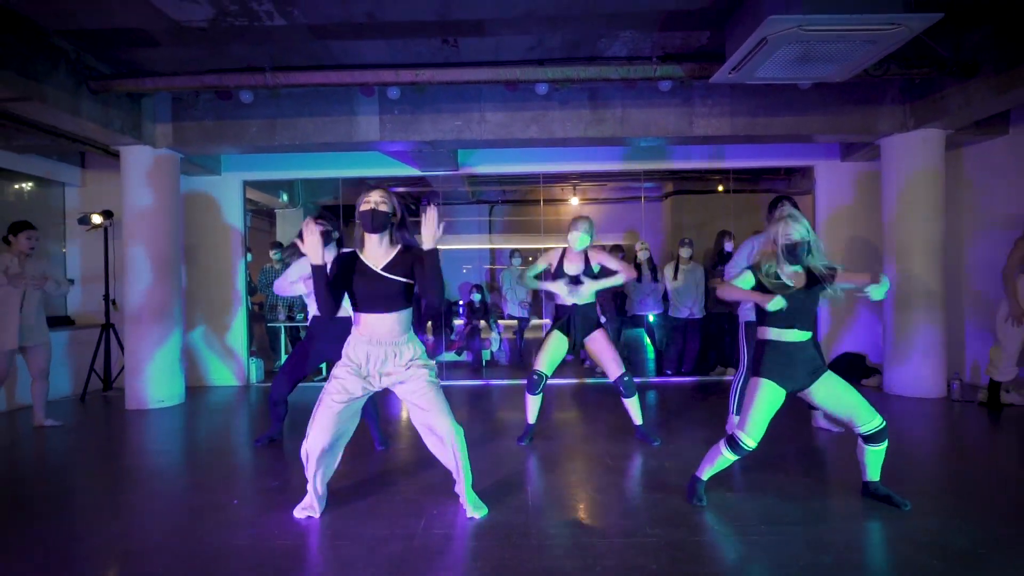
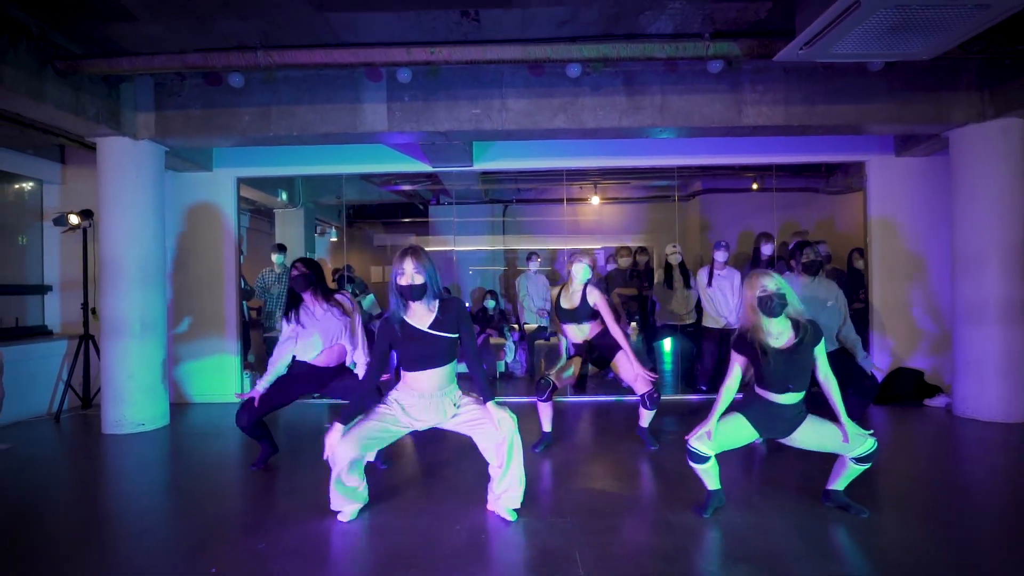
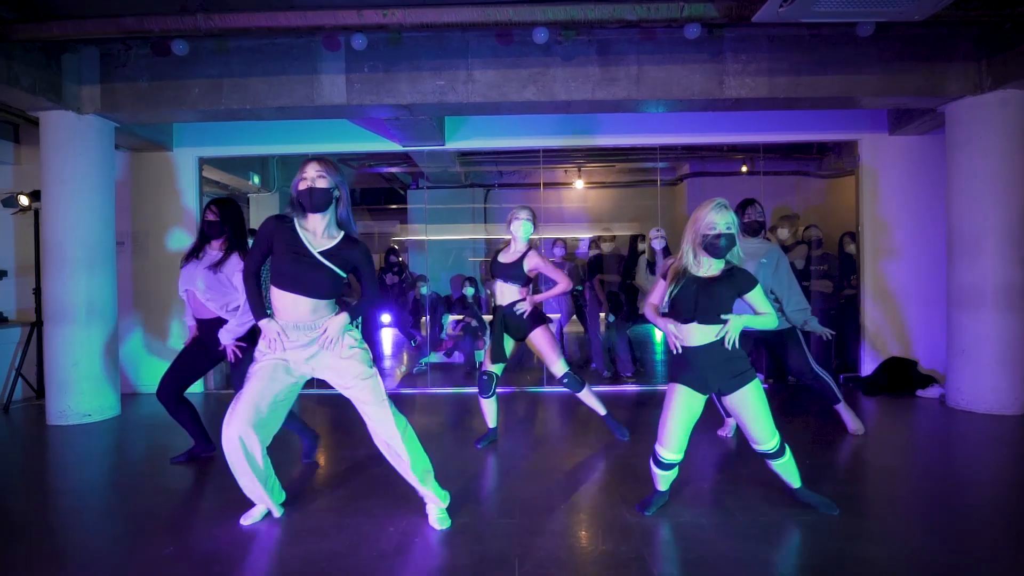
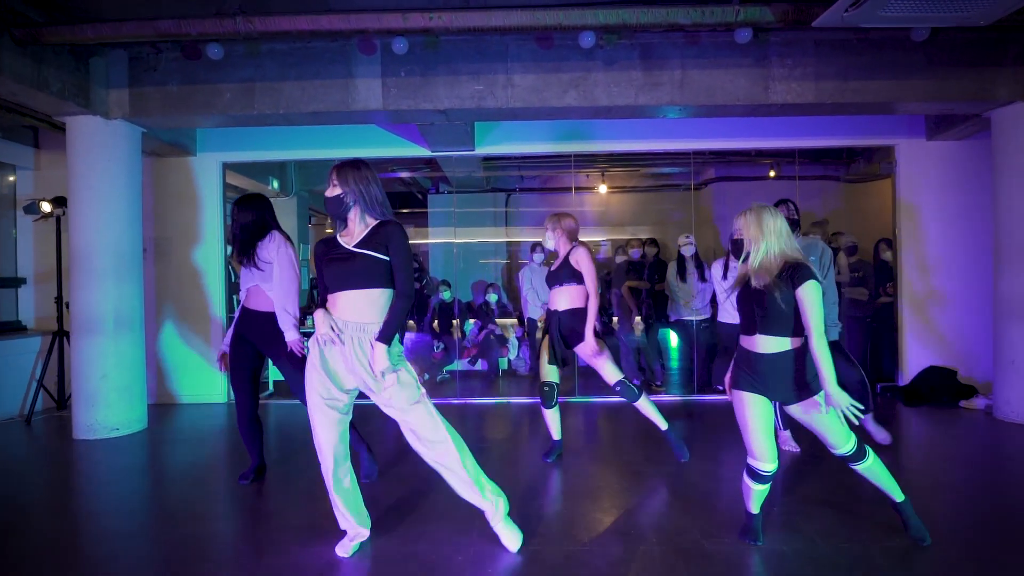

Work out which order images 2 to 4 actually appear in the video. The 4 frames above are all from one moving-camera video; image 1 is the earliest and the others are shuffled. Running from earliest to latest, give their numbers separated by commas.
4, 2, 3
